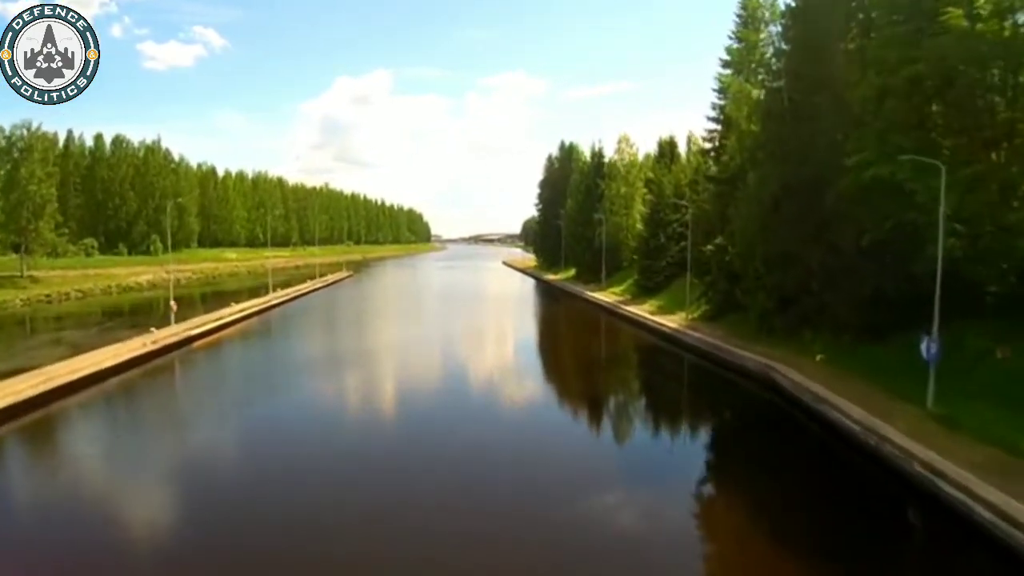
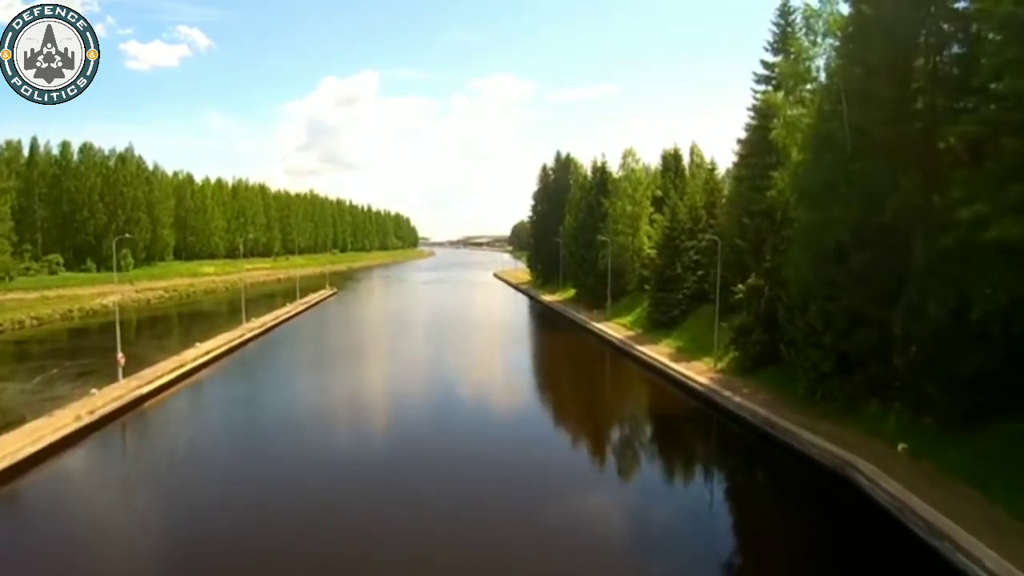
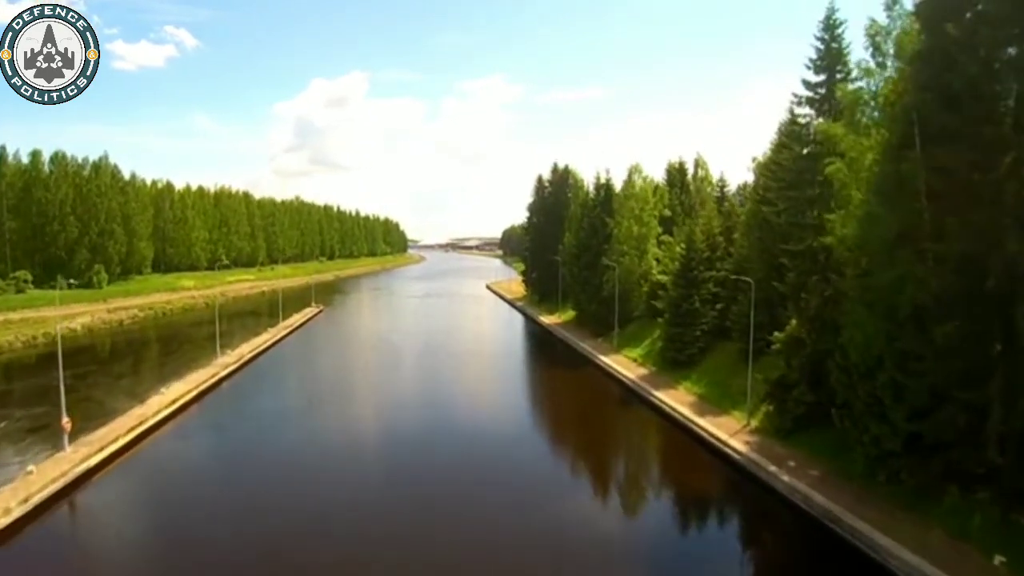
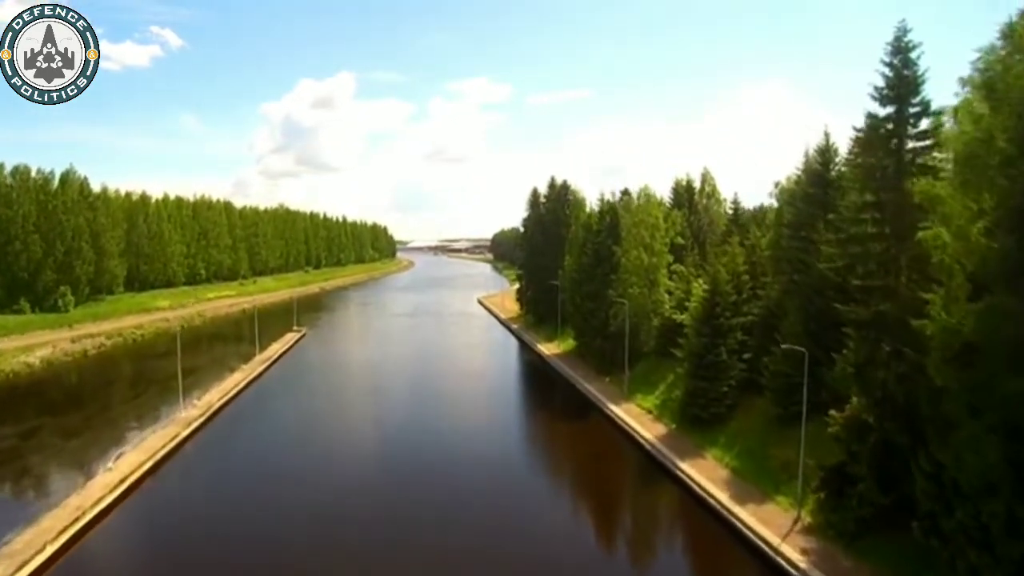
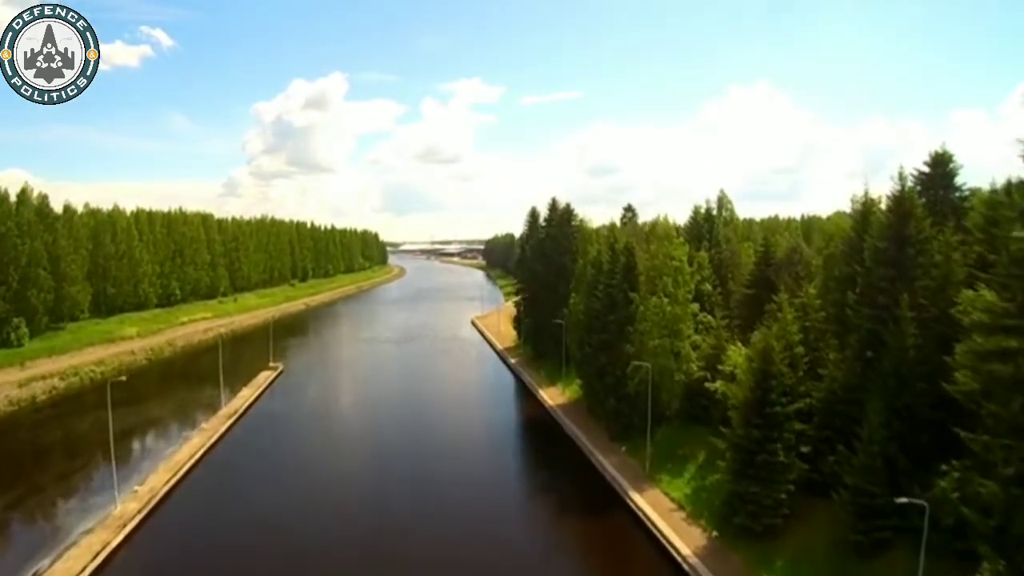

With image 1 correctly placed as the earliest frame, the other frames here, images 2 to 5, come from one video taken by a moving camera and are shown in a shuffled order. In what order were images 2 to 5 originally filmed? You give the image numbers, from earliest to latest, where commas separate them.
2, 3, 4, 5
